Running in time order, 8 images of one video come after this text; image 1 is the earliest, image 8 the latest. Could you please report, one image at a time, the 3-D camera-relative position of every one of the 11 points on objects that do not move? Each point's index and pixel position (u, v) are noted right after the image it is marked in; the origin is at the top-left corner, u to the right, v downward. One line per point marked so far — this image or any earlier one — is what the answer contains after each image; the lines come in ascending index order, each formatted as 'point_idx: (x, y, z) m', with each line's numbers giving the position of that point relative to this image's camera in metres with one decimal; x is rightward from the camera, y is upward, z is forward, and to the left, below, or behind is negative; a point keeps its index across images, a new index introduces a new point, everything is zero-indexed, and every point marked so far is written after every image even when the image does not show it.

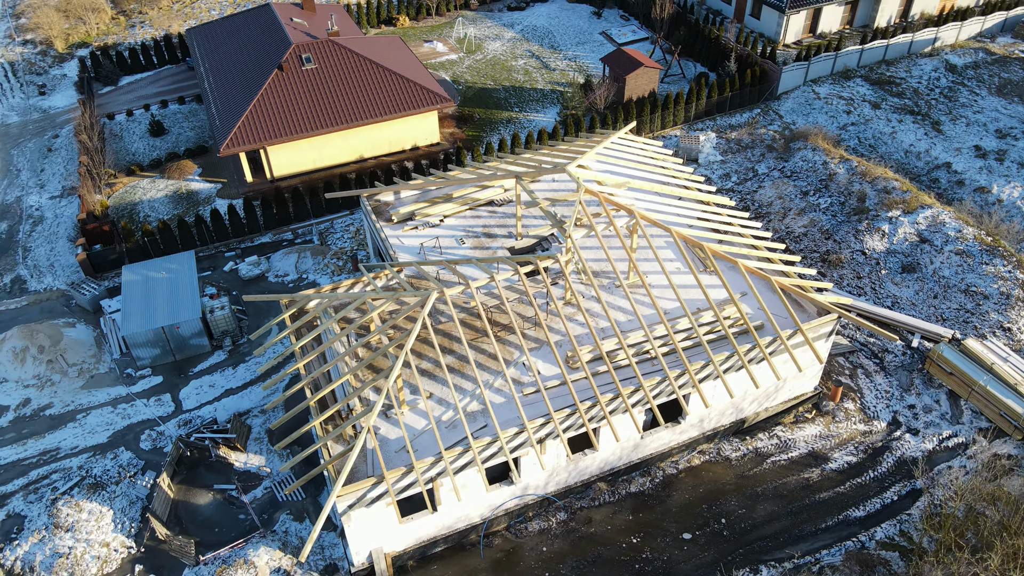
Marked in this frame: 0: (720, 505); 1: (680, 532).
0: (+4.4, -4.6, +15.5) m
1: (+3.4, -5.1, +15.0) m
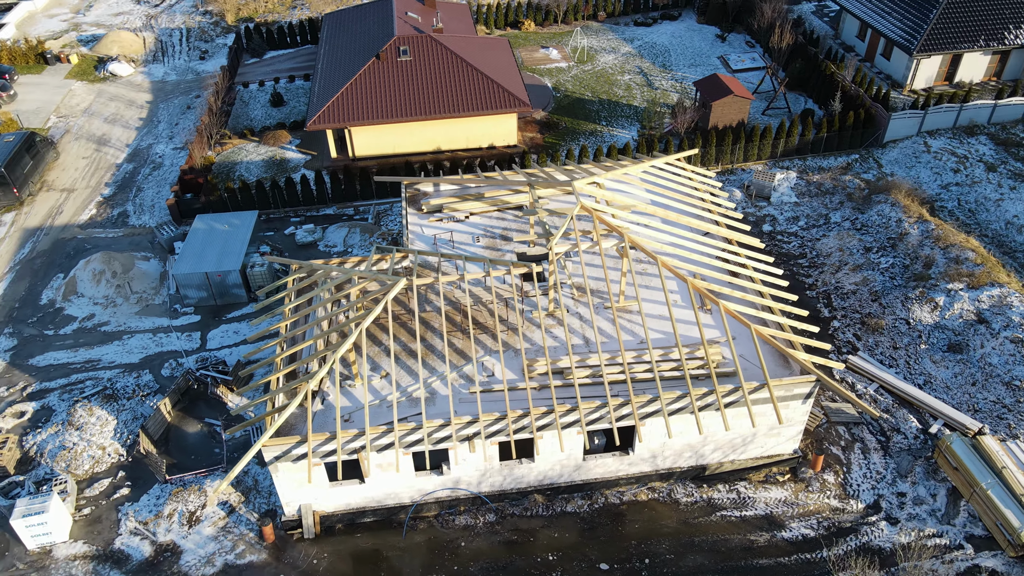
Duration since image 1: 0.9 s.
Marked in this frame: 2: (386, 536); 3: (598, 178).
0: (+2.8, -5.3, +15.1) m
1: (+1.7, -5.6, +14.8) m
2: (-2.7, -5.2, +15.5) m
3: (+2.3, +2.9, +19.5) m
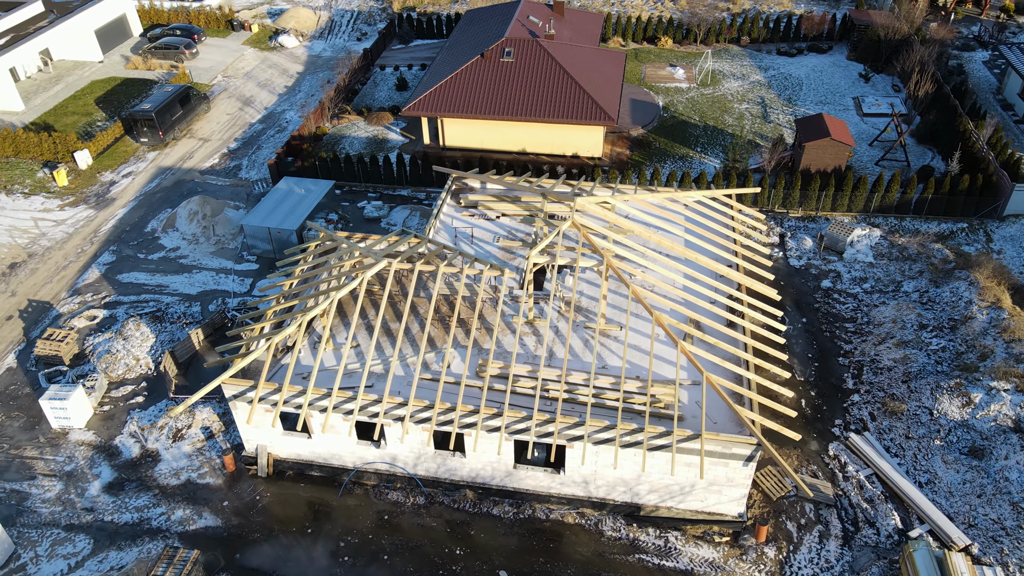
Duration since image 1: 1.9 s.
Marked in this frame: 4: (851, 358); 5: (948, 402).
0: (+0.9, -5.7, +15.0) m
1: (-0.3, -5.8, +15.0) m
2: (-4.3, -4.6, +16.7) m
3: (+3.0, +2.3, +19.3) m
4: (+9.0, -1.9, +19.4) m
5: (+10.2, -2.7, +17.1) m
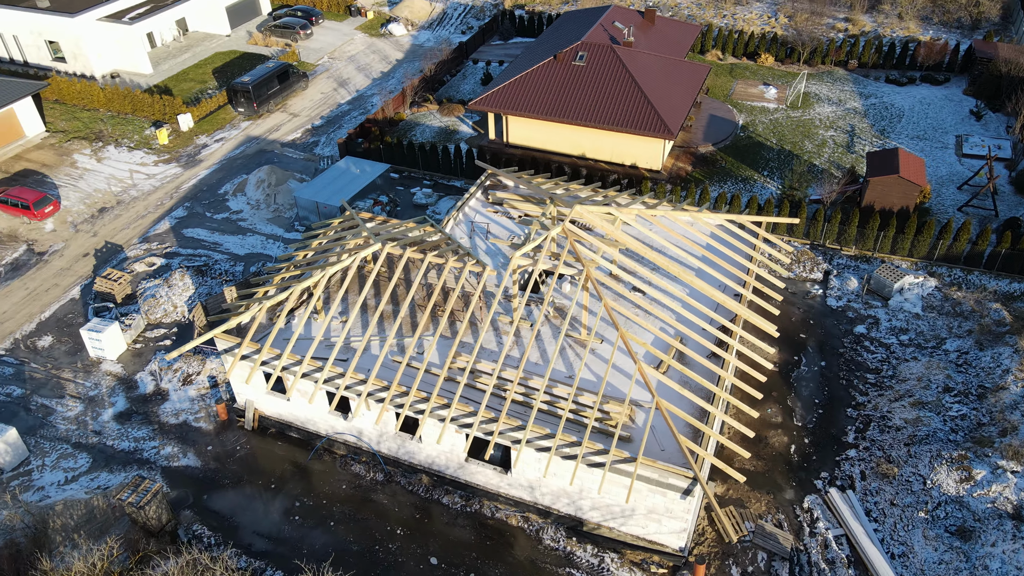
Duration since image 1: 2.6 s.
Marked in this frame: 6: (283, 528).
0: (-0.6, -5.7, +15.2) m
1: (-1.7, -5.6, +15.3) m
2: (-5.2, -4.0, +17.6) m
3: (+3.3, +1.9, +19.0) m
4: (+8.6, -3.0, +18.1) m
5: (+9.3, -4.0, +15.7) m
6: (-4.9, -5.2, +15.9) m
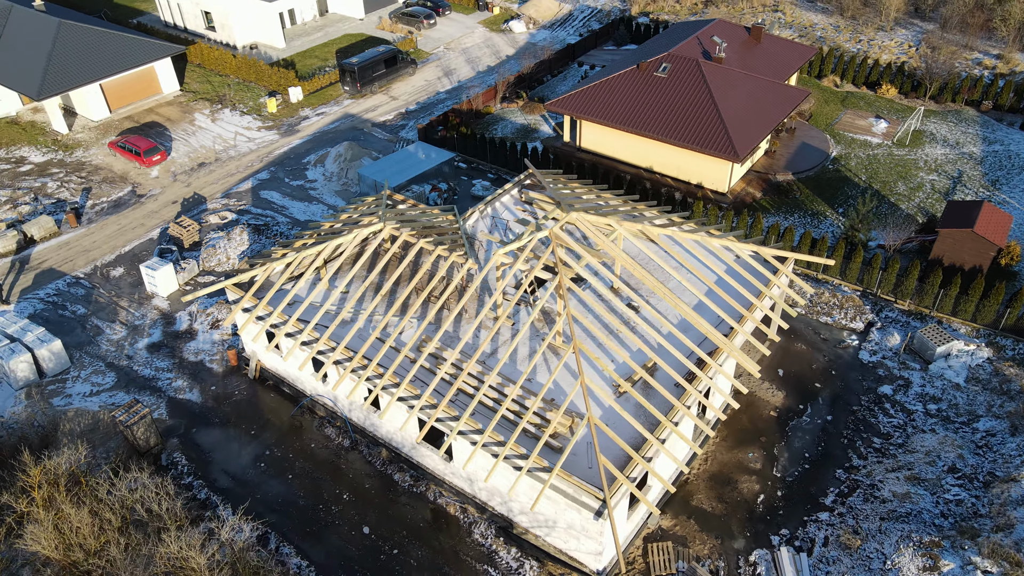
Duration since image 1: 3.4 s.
0: (-2.1, -5.5, +15.6) m
1: (-3.2, -5.2, +16.0) m
2: (-5.9, -3.1, +18.9) m
3: (+3.5, +1.5, +18.5) m
4: (+7.7, -4.2, +16.7) m
5: (+7.8, -5.2, +14.1) m
6: (-6.2, -4.3, +17.2) m
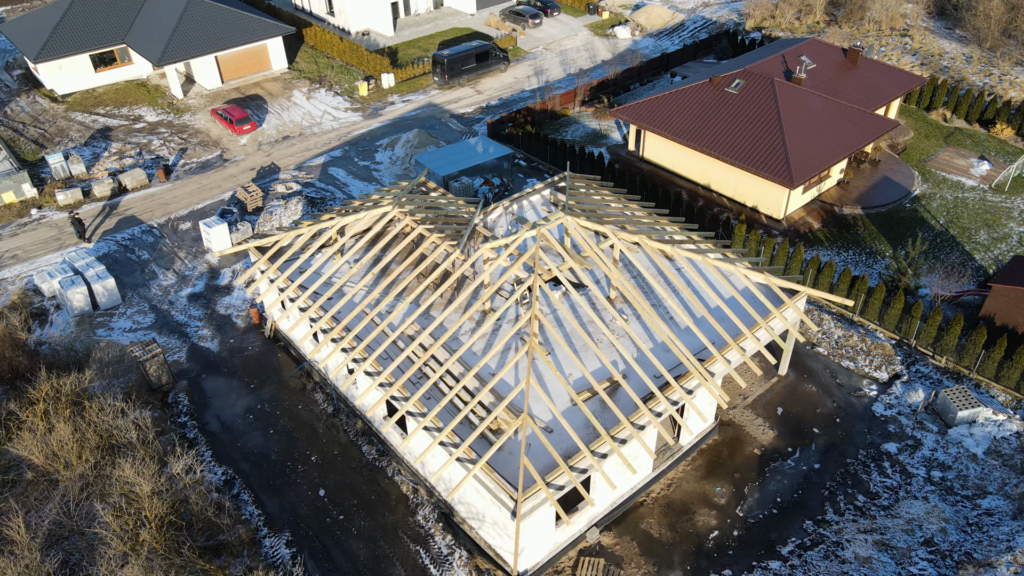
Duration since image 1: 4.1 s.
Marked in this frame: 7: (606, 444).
0: (-3.4, -5.0, +16.2) m
1: (-4.4, -4.6, +16.8) m
2: (-6.2, -2.2, +20.1) m
3: (+3.5, +1.1, +18.1) m
4: (+6.5, -5.1, +15.6) m
5: (+6.0, -6.0, +13.1) m
6: (-6.9, -3.3, +18.5) m
7: (+1.7, -2.9, +13.7) m
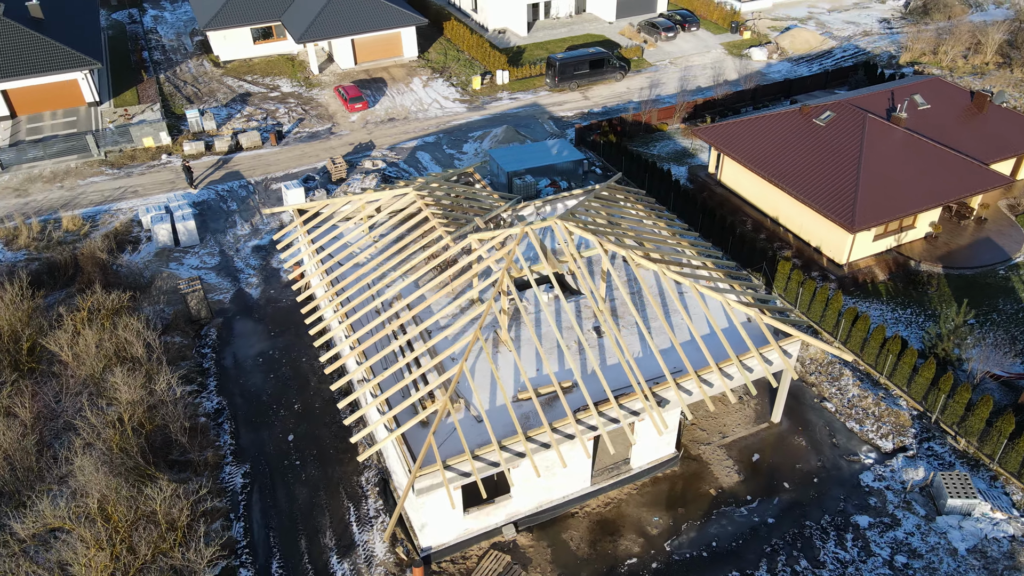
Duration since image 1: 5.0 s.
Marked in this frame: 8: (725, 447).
0: (-4.8, -4.2, +17.5) m
1: (-5.5, -3.6, +18.3) m
2: (-6.1, -1.1, +21.9) m
3: (+3.3, +0.6, +17.8) m
4: (+4.7, -5.9, +14.7) m
5: (+3.5, -6.7, +12.4) m
6: (-7.4, -2.0, +20.5) m
7: (0.0, -2.9, +13.9) m
8: (+5.1, -3.9, +17.7) m
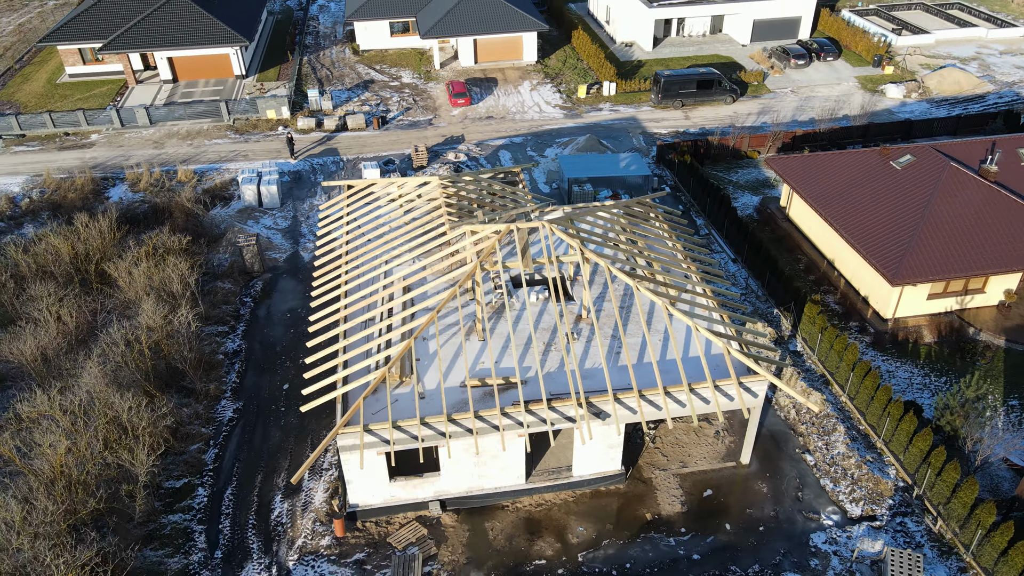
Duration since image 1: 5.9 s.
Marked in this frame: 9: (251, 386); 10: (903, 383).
0: (-5.7, -3.2, +19.2) m
1: (-6.1, -2.6, +20.1) m
2: (-5.5, -0.1, +23.7) m
3: (+2.9, +0.3, +17.7) m
4: (+2.5, -6.3, +14.5) m
5: (+0.8, -6.8, +12.5) m
6: (-7.2, -0.8, +22.6) m
7: (-1.6, -2.6, +14.7) m
8: (+4.0, -4.5, +17.3) m
9: (-7.1, -2.7, +19.9) m
10: (+10.7, -2.3, +19.5) m
